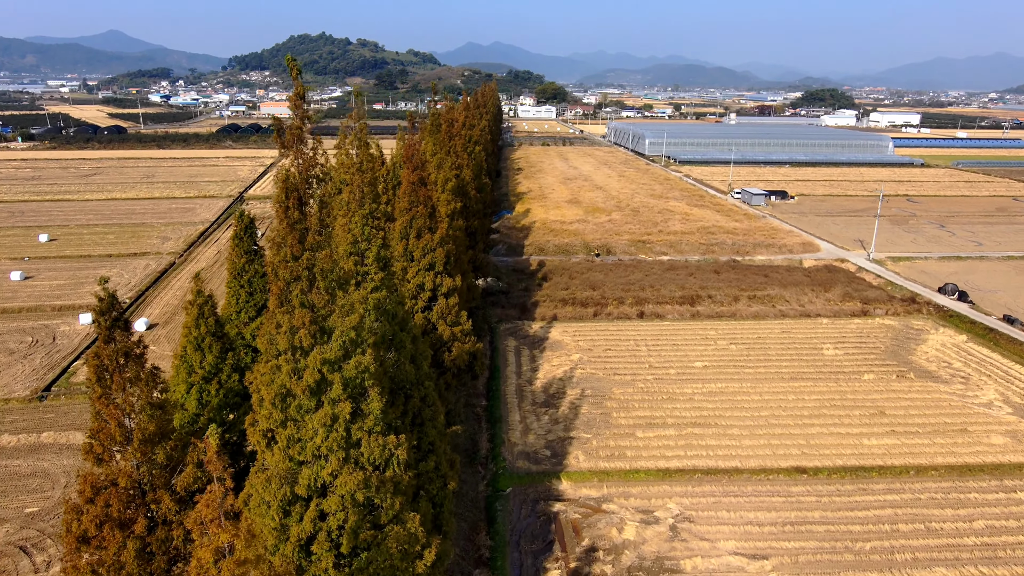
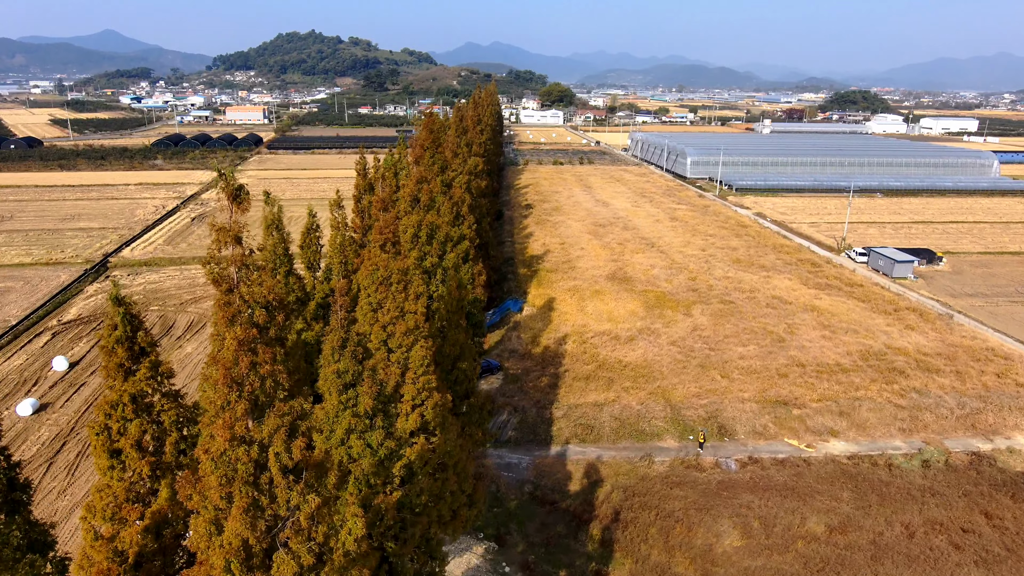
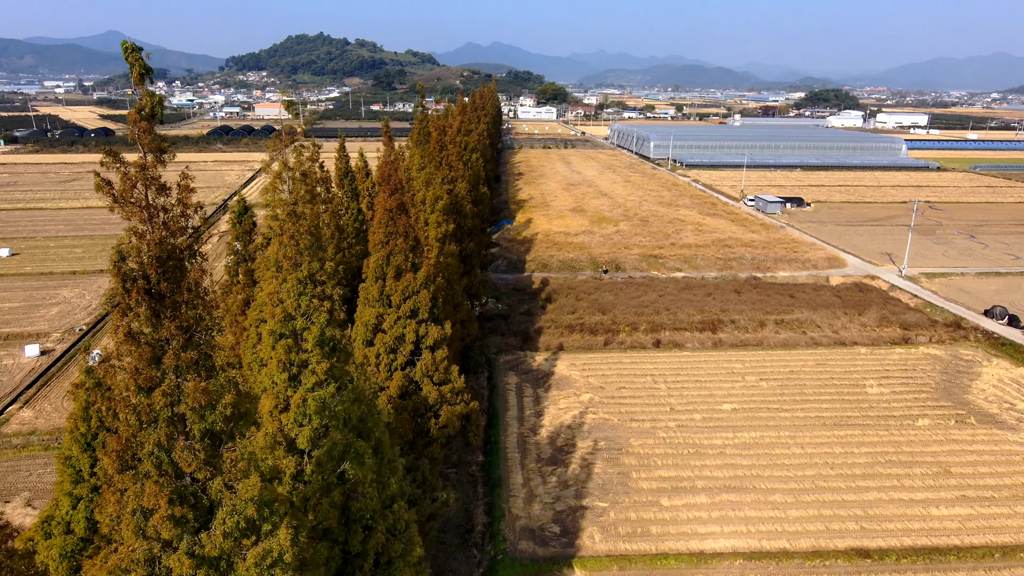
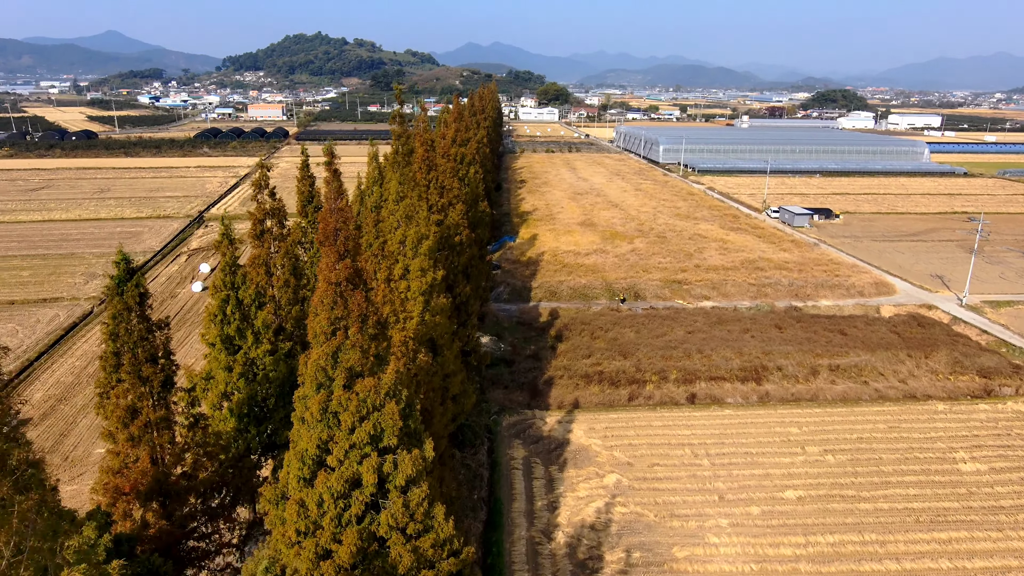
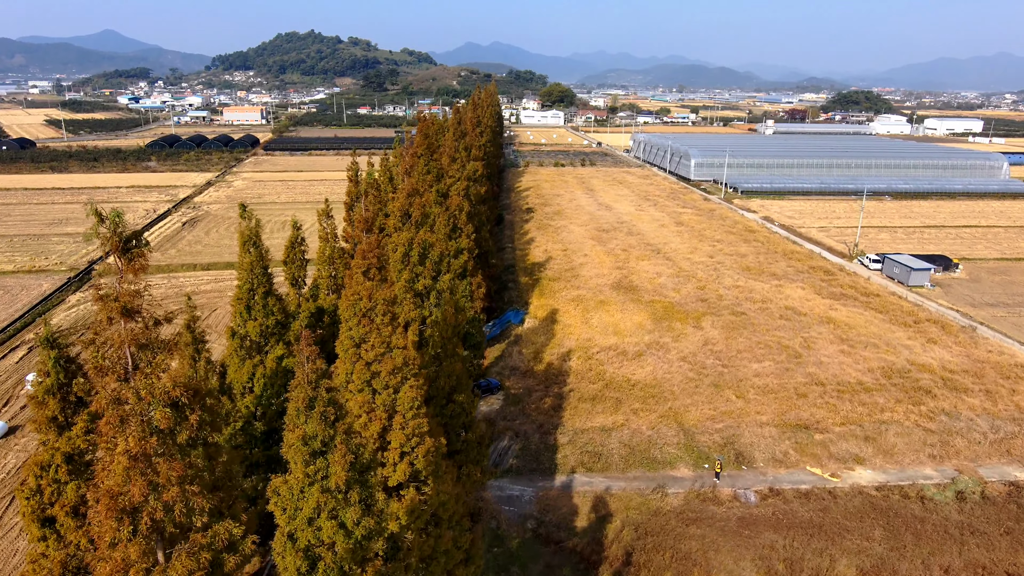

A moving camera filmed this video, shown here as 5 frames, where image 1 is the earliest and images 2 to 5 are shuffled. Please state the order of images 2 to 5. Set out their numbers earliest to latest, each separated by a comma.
3, 4, 2, 5
